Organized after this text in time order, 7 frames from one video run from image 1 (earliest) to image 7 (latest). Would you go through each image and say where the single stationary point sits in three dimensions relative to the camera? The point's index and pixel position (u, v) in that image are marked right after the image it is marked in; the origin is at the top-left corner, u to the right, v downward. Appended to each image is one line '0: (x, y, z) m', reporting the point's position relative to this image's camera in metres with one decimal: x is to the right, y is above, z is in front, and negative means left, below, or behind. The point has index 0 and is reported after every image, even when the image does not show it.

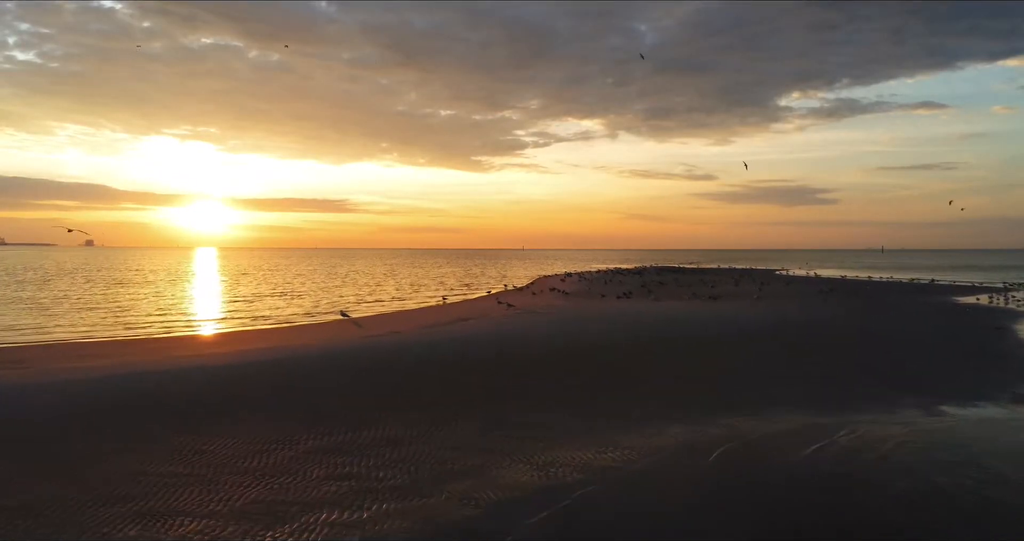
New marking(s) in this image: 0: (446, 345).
0: (-1.4, -2.0, +15.5) m
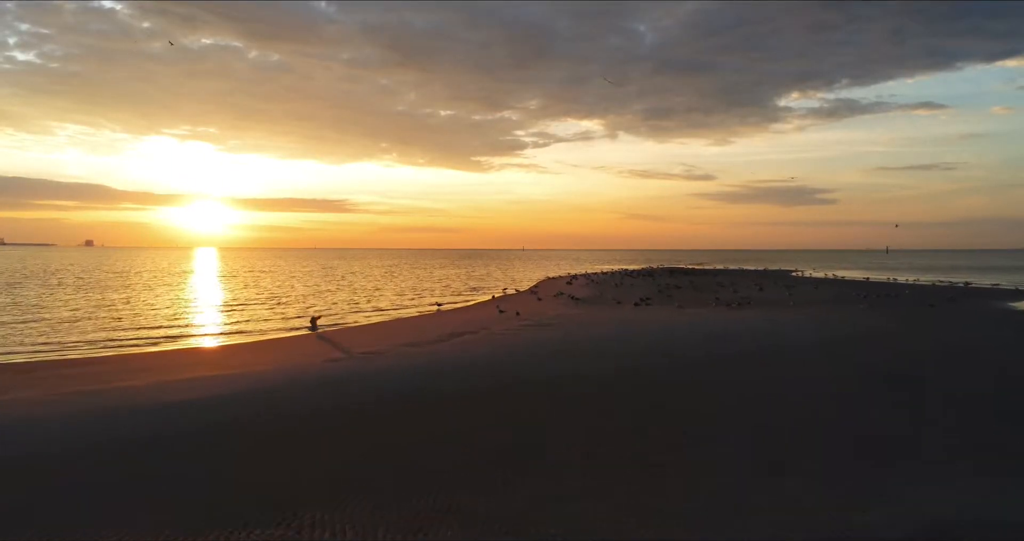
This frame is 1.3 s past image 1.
0: (-1.2, -2.1, +13.5) m
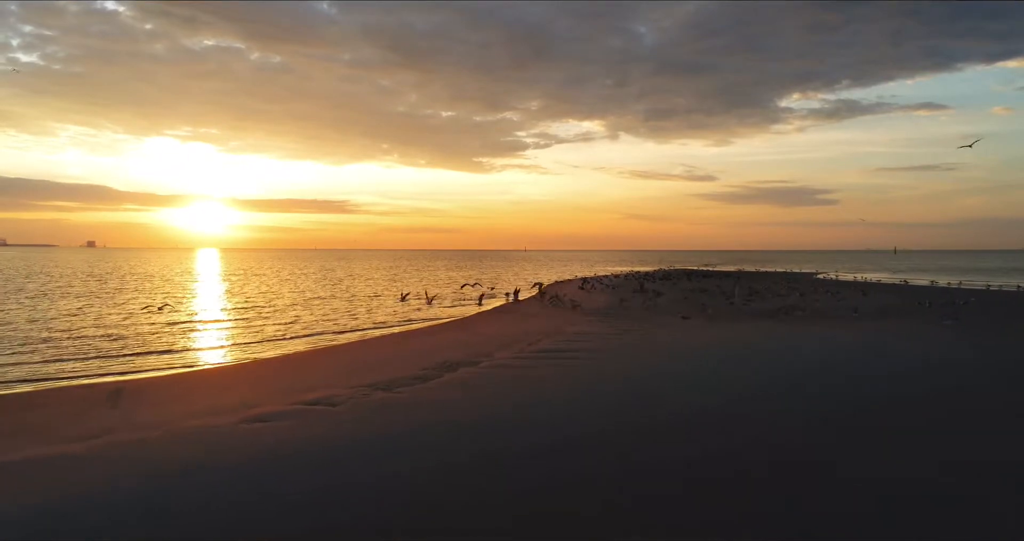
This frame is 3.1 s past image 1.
0: (-0.6, -2.2, +11.2) m
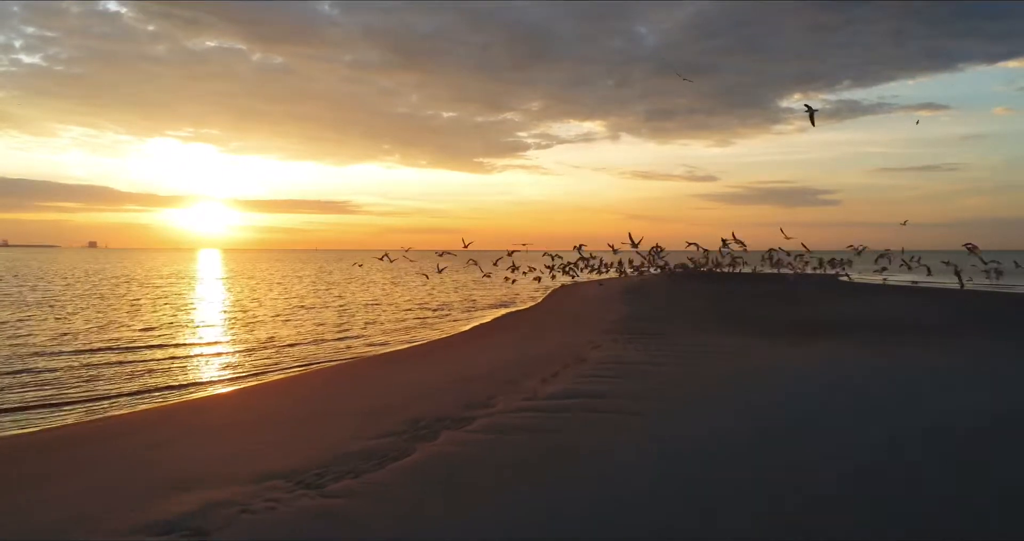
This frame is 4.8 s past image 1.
0: (-0.2, -2.4, +9.3) m
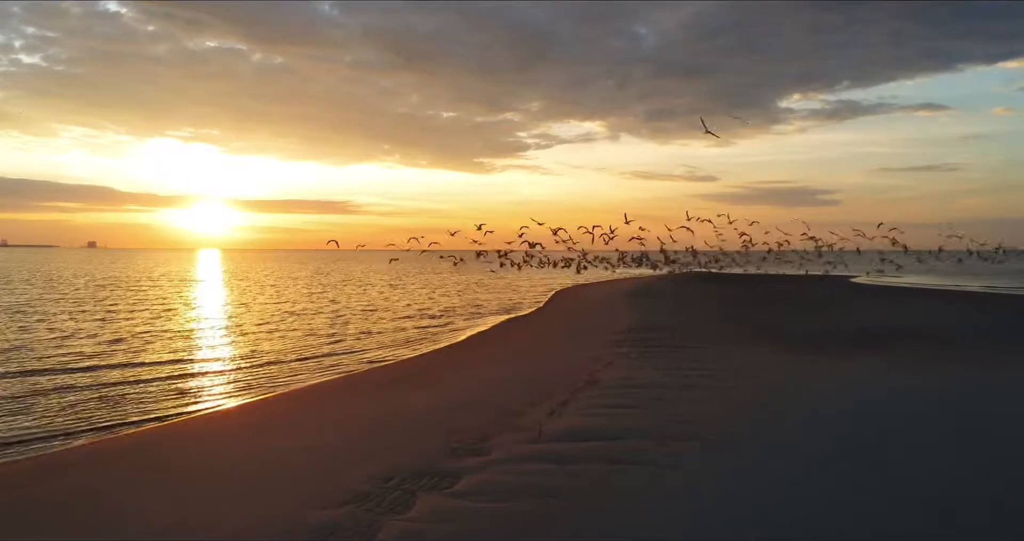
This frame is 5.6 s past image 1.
0: (0.0, -2.4, +8.2) m
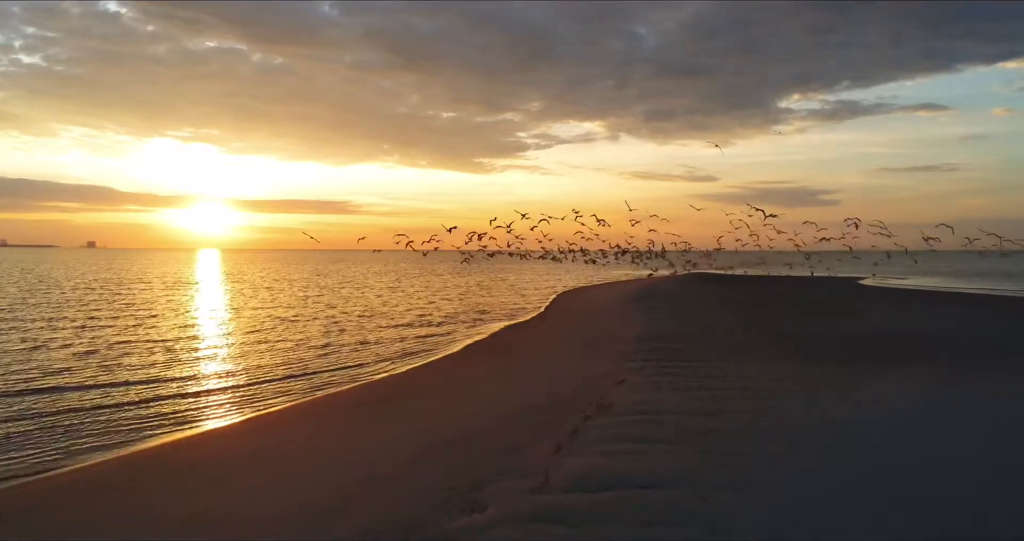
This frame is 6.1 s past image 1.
0: (+0.2, -2.5, +7.4) m
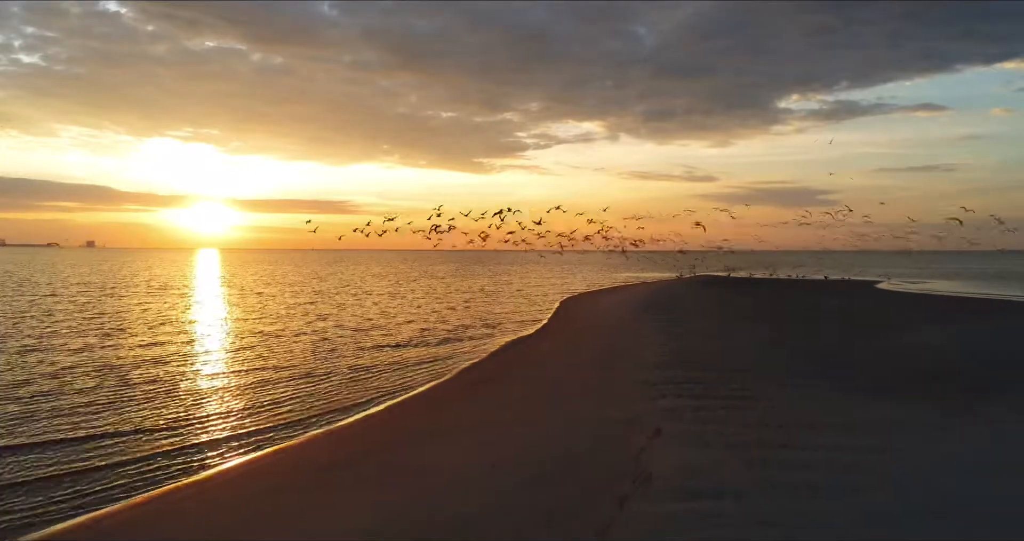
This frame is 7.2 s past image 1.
0: (+0.5, -2.8, +5.8) m
